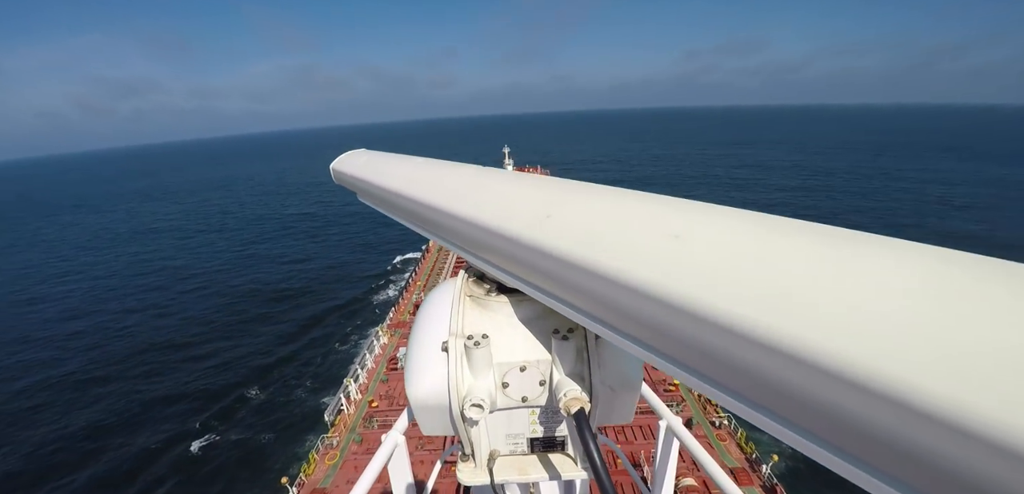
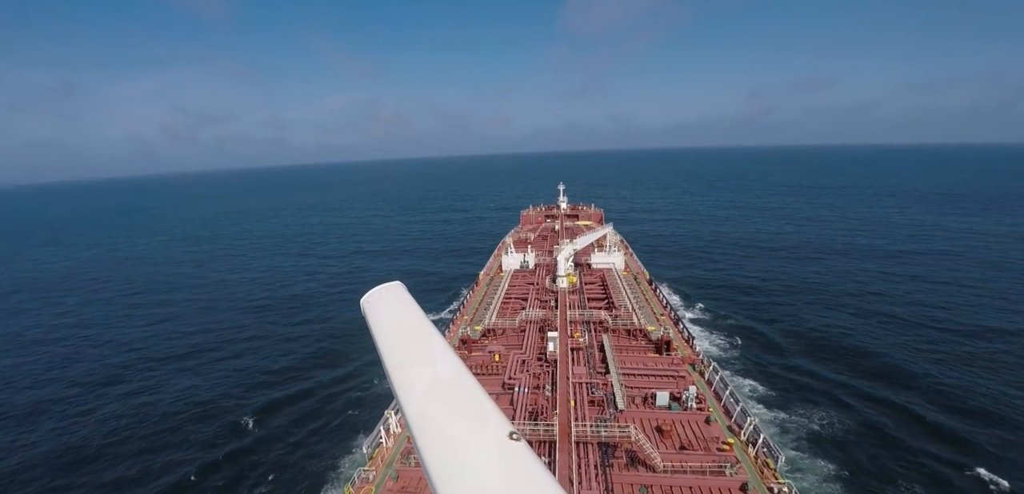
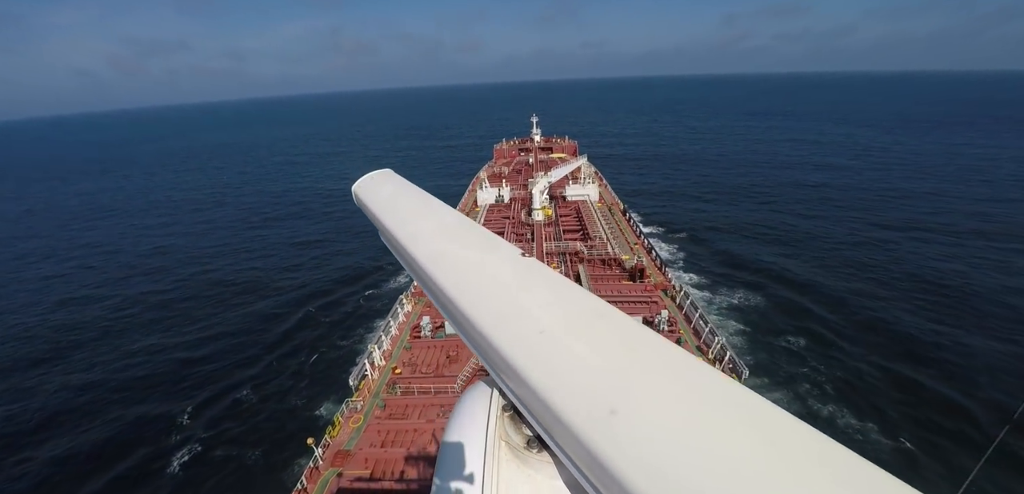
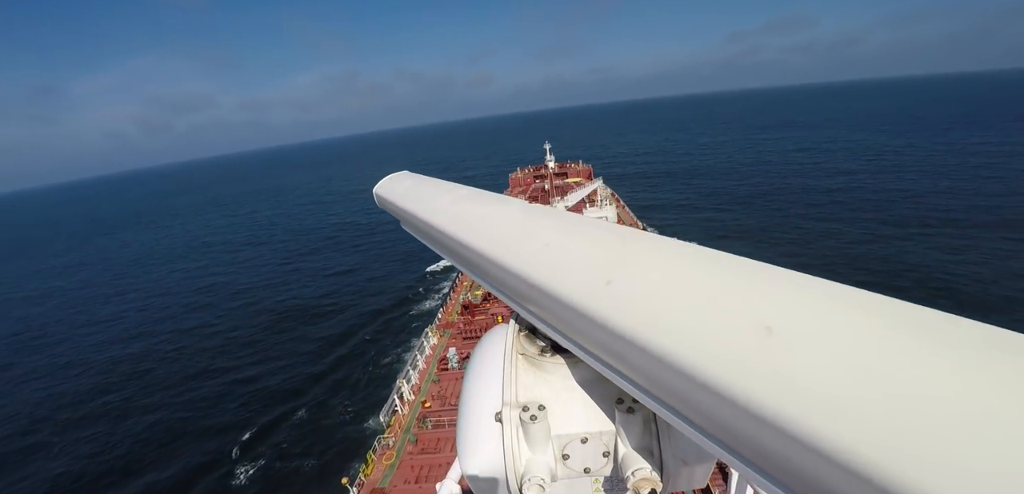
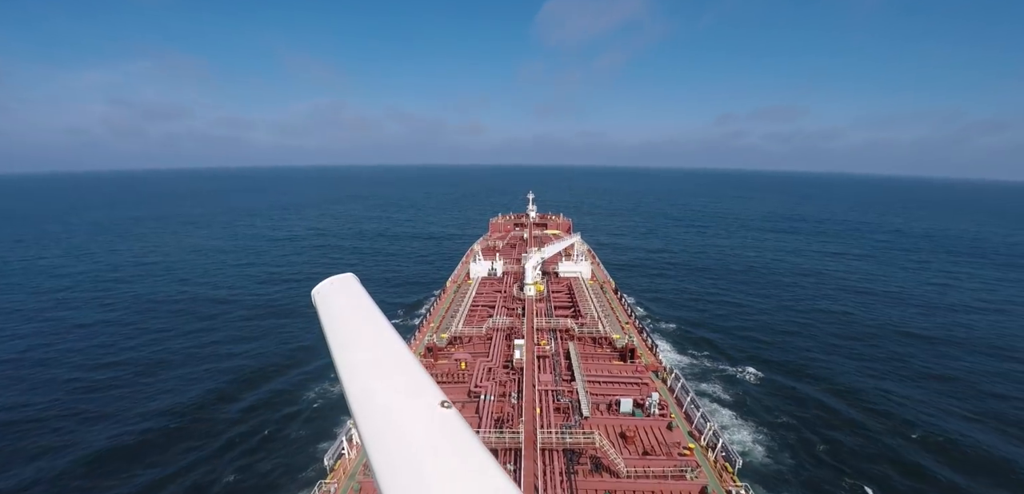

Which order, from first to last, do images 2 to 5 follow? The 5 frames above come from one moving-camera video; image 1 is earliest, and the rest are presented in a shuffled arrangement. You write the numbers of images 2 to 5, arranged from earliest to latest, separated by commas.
4, 3, 2, 5
